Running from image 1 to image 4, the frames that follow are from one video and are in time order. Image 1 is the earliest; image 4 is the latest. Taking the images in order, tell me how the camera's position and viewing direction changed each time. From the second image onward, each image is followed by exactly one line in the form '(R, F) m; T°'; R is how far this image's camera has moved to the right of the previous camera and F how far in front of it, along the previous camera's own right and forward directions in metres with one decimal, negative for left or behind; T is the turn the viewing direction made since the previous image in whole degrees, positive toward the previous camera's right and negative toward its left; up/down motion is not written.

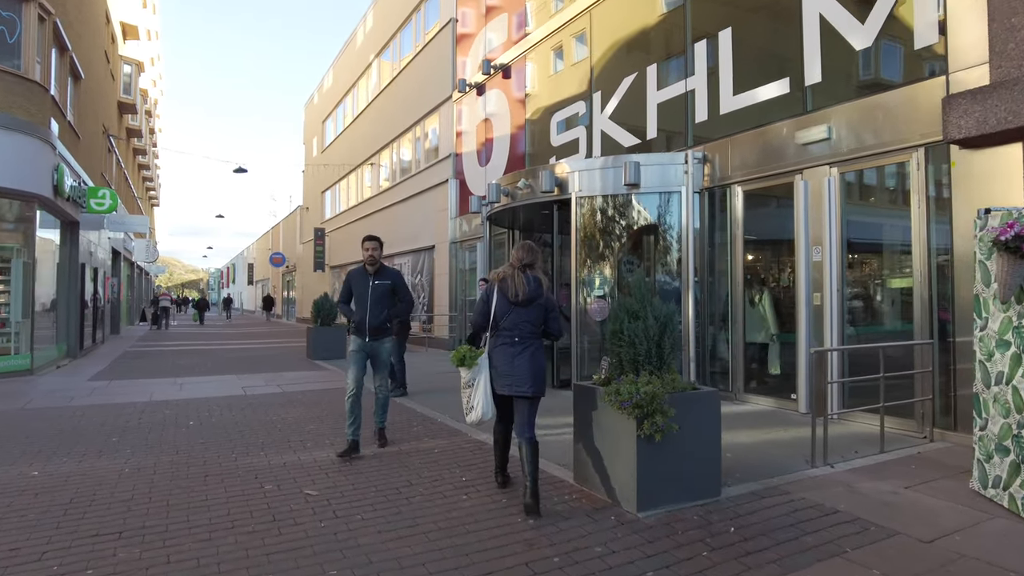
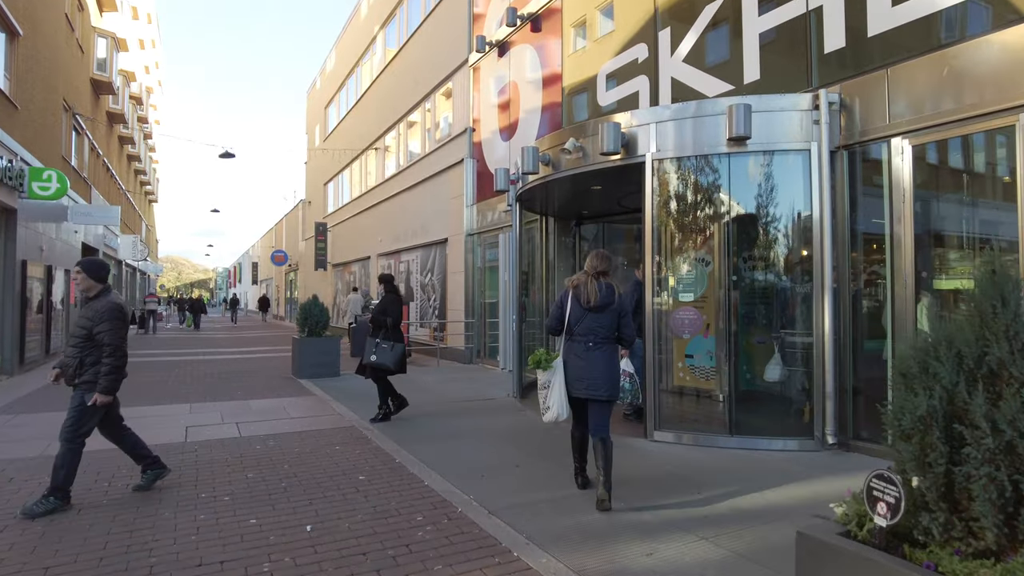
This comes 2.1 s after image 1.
(-0.4, +2.8) m; -1°
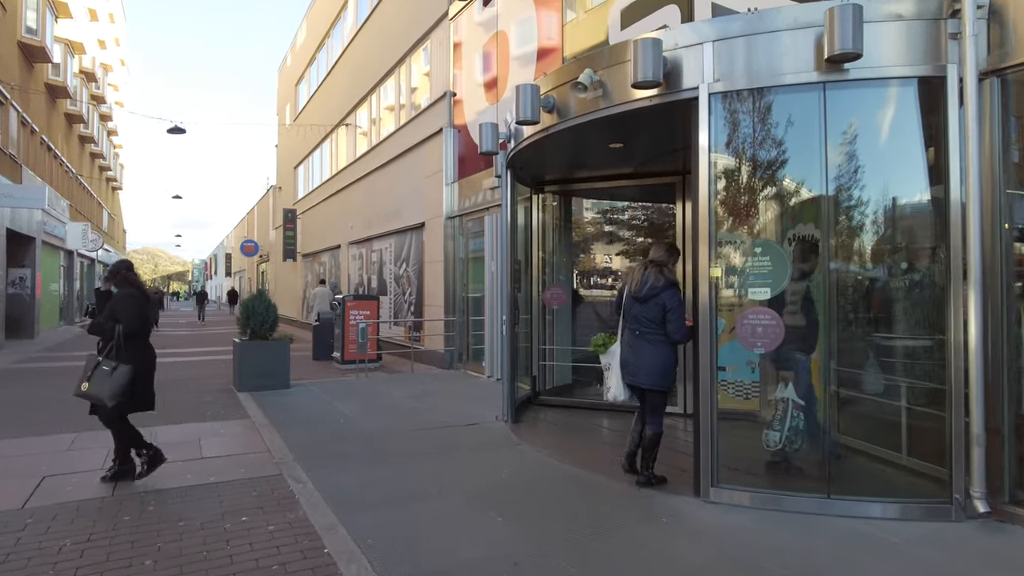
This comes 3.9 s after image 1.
(0.0, +2.1) m; +1°
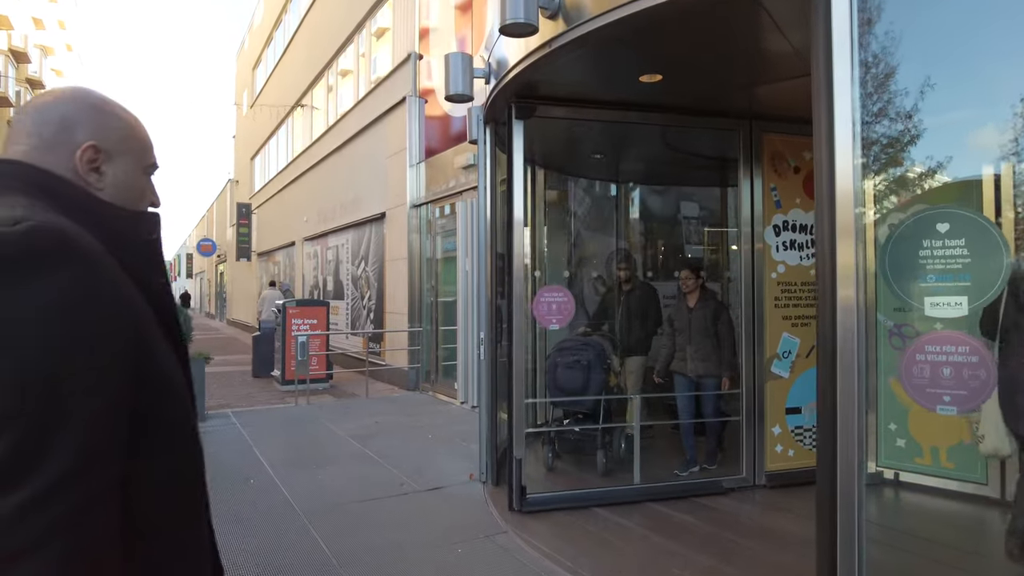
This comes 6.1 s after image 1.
(0.0, +2.1) m; +2°
